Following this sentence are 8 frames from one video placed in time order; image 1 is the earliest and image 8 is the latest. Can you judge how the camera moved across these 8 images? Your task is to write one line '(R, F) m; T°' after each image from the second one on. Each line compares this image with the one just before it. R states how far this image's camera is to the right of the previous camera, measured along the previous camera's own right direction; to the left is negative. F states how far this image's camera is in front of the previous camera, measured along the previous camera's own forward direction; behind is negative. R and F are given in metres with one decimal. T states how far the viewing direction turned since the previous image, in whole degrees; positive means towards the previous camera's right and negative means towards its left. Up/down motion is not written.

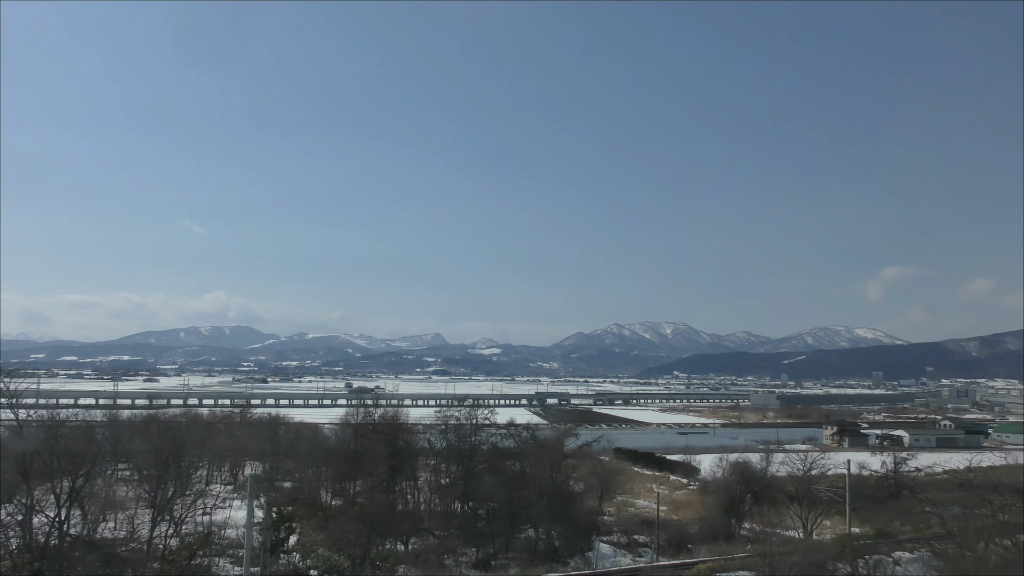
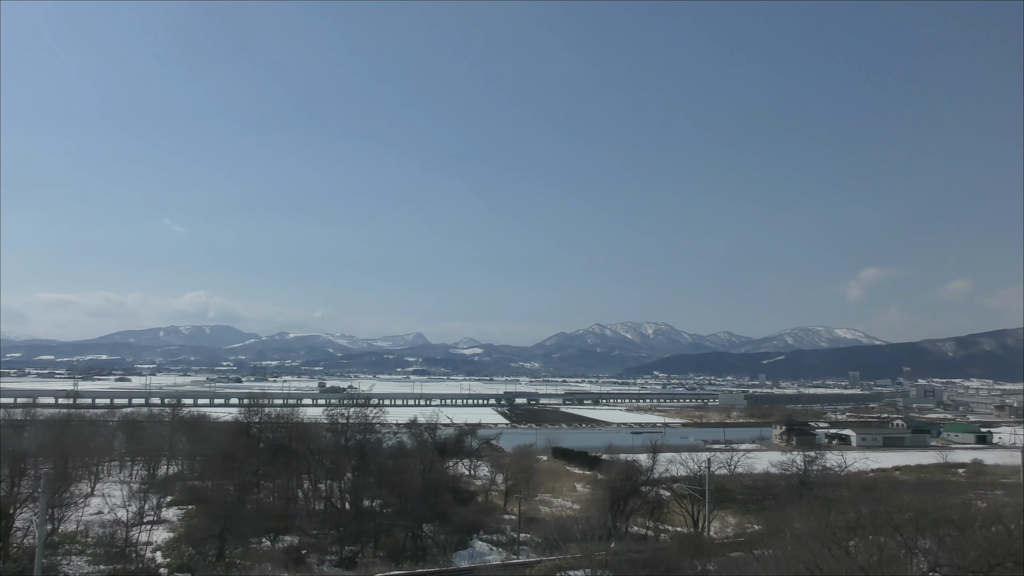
(+1.9, 0.0) m; +1°
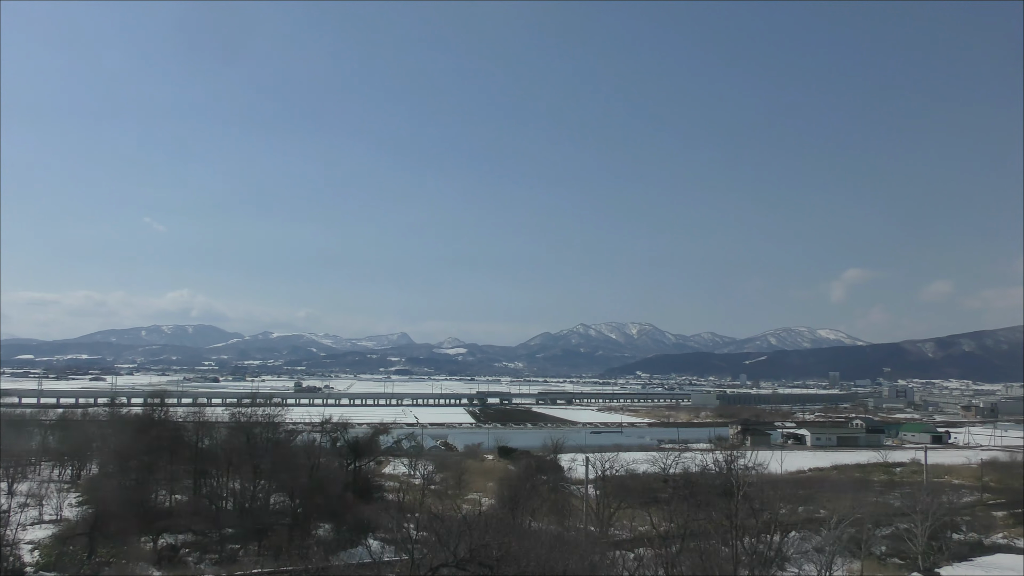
(+1.6, 0.0) m; +1°
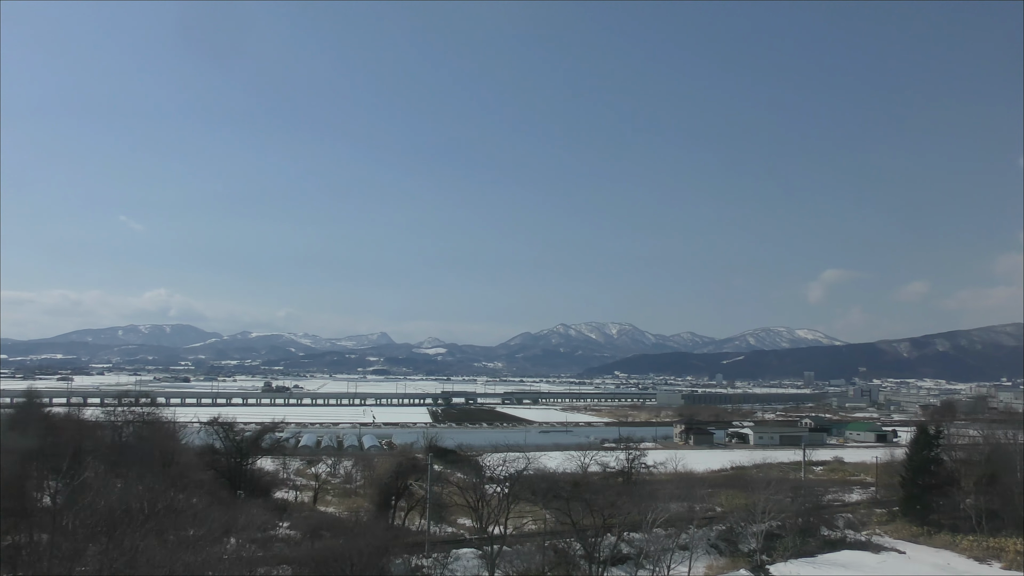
(+2.1, -0.1) m; +1°
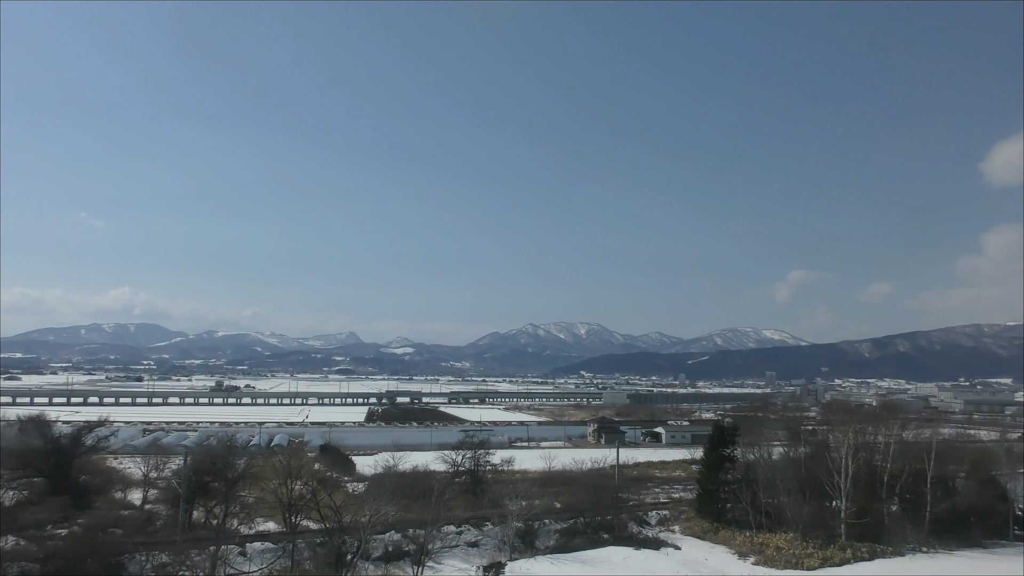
(+3.3, -0.1) m; +1°
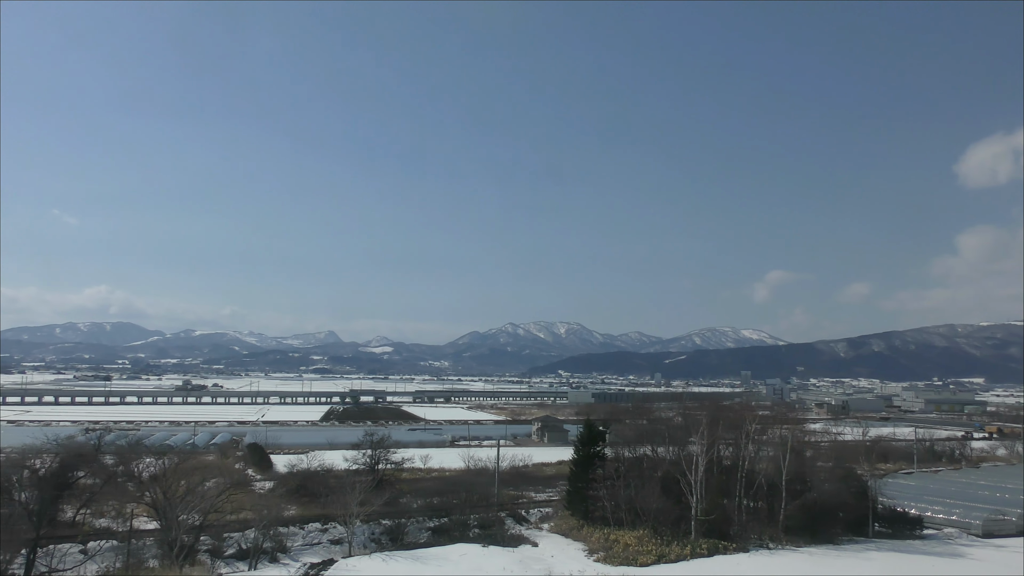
(+2.2, -0.1) m; +1°
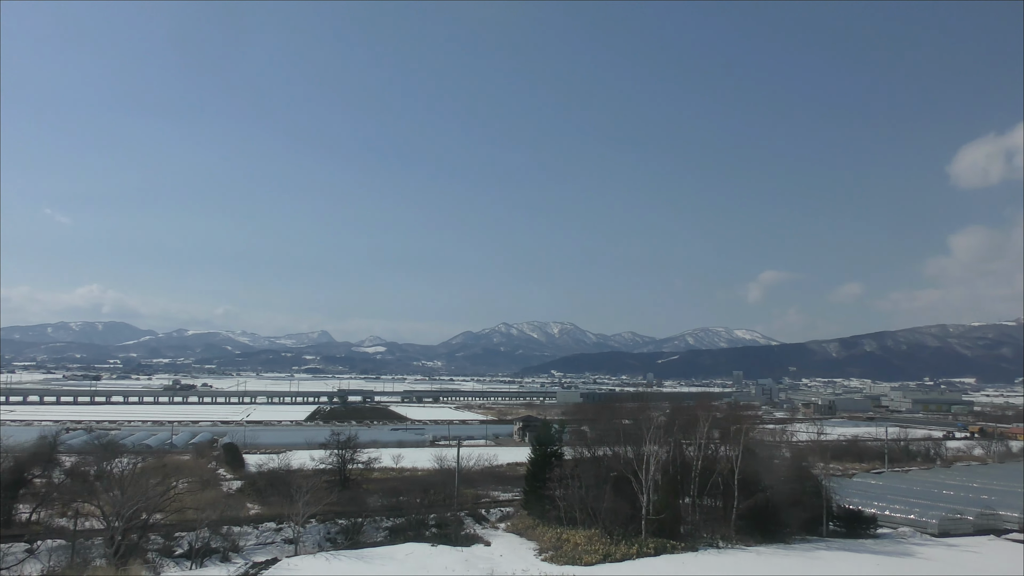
(+0.7, 0.0) m; 0°
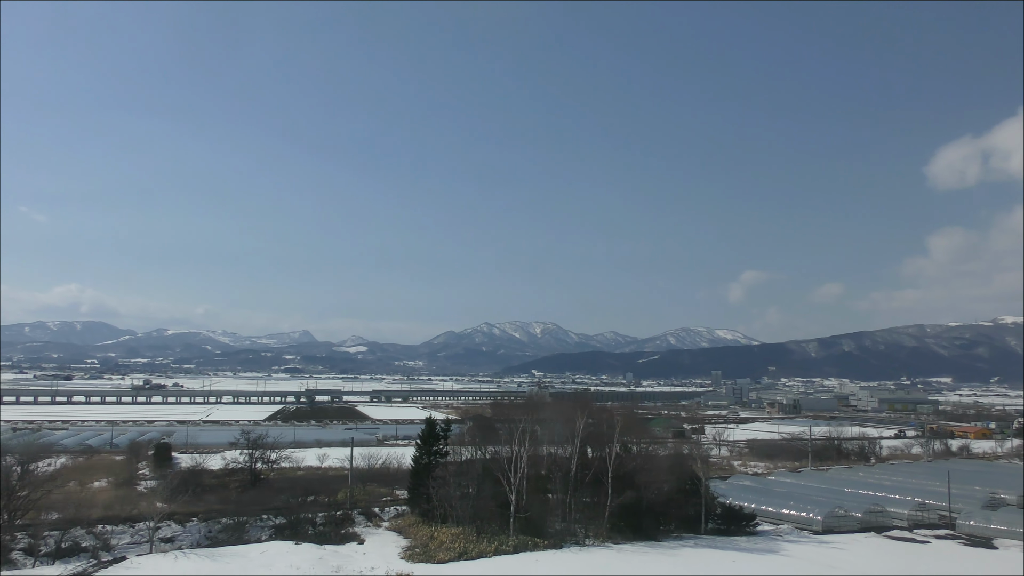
(+2.0, -0.1) m; +1°
